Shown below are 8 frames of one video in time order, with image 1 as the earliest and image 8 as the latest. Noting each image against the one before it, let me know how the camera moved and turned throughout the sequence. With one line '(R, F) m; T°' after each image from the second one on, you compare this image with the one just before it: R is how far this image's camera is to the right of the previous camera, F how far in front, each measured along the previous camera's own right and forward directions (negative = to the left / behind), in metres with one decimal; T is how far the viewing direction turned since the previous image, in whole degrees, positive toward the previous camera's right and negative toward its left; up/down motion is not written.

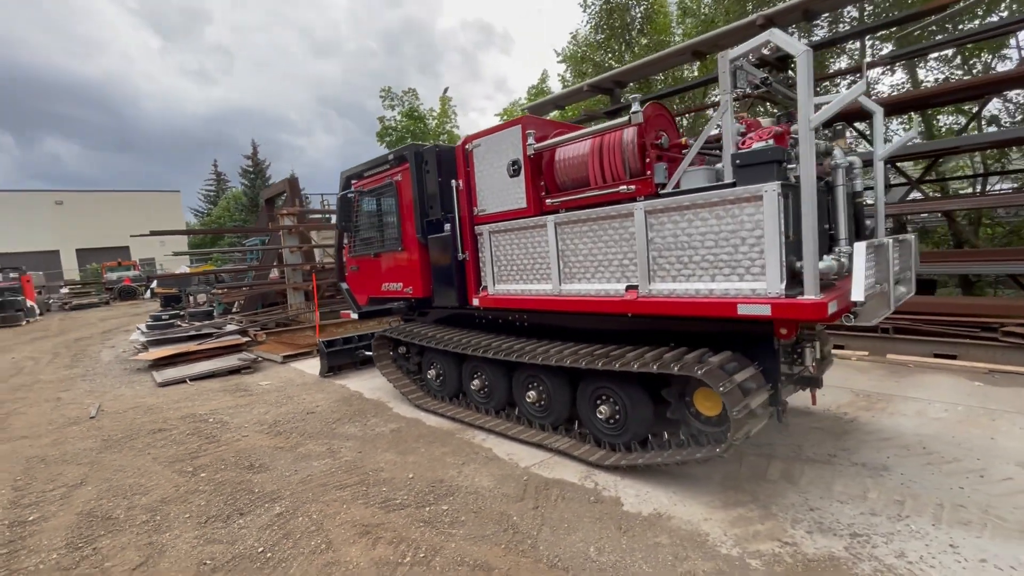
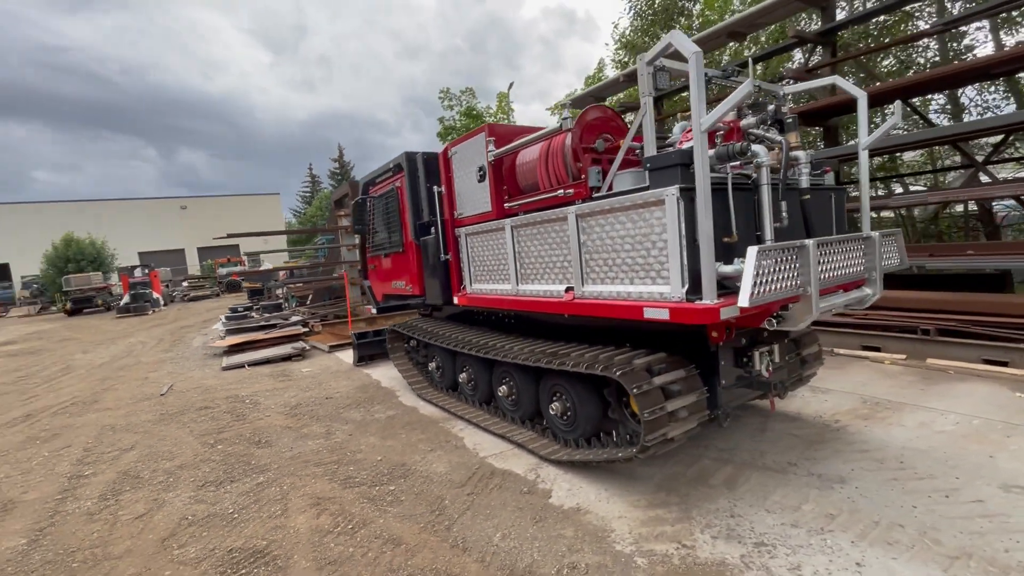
(+1.0, -0.1) m; -10°
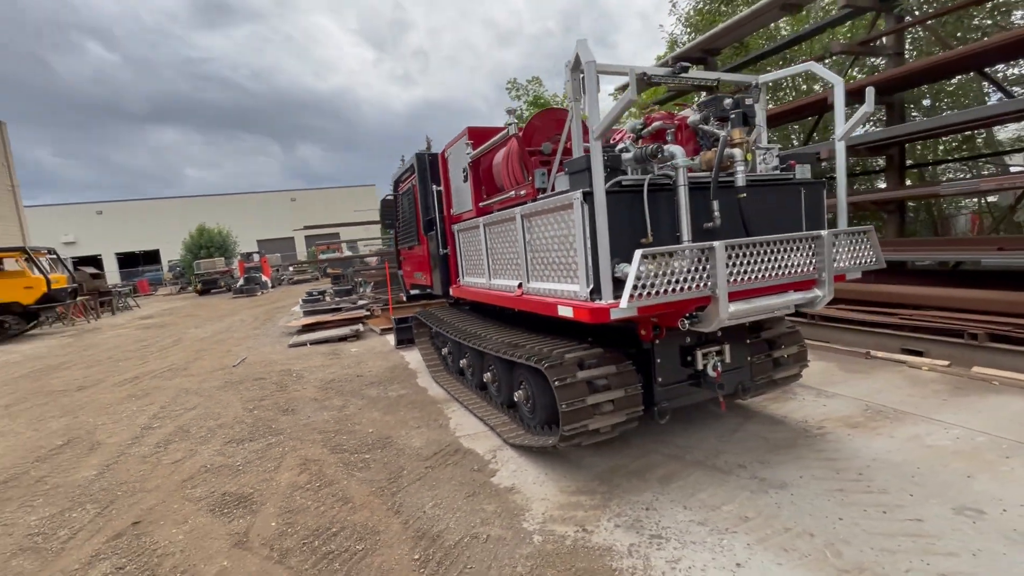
(+1.0, -0.2) m; -11°
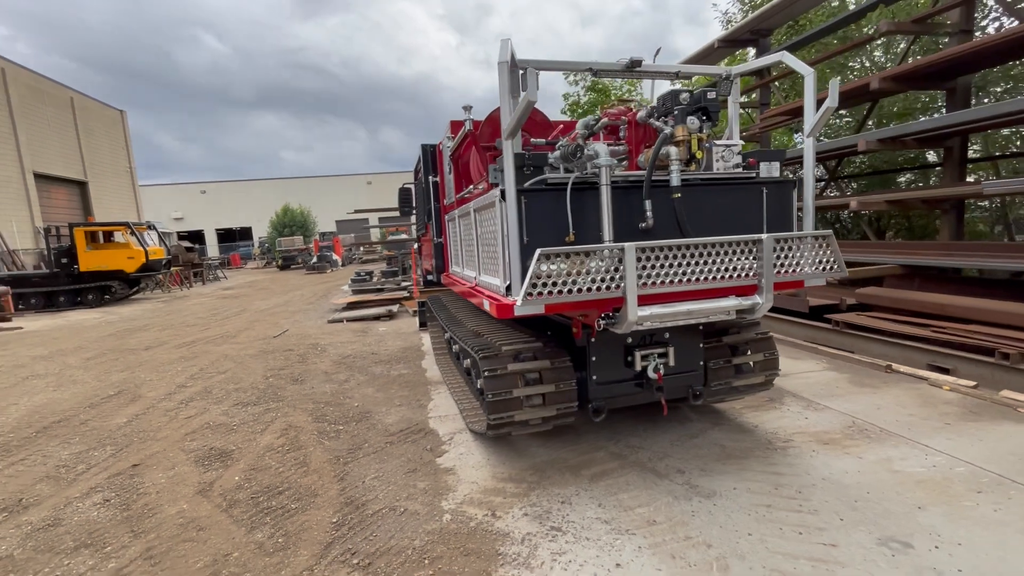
(+0.9, 0.0) m; -8°
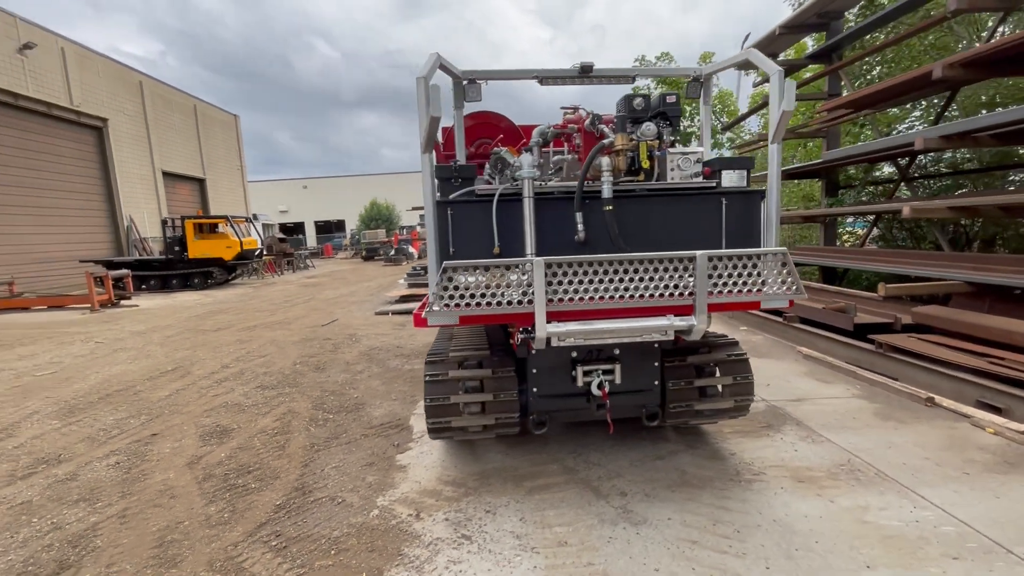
(+0.9, +0.1) m; -10°
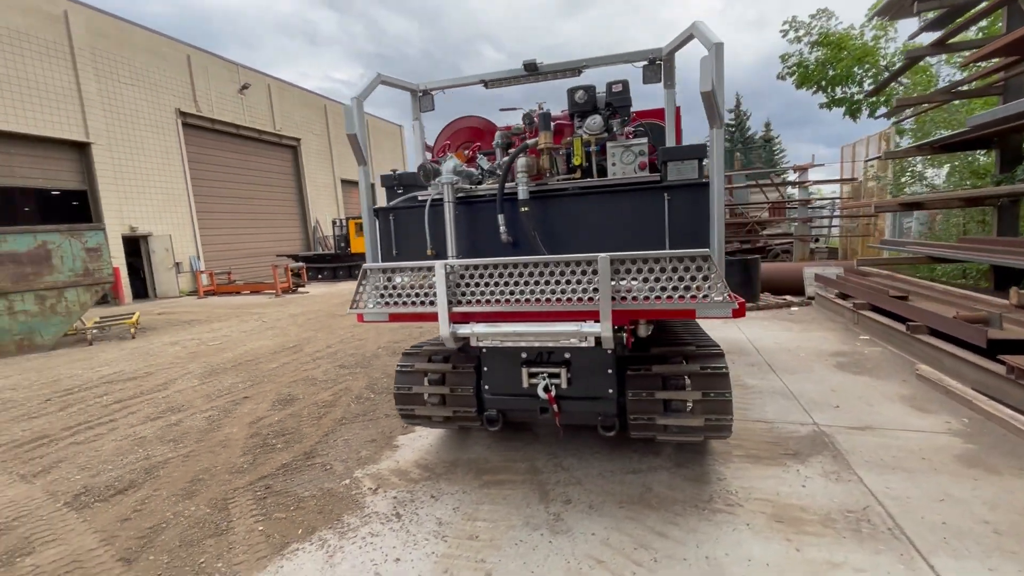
(+1.3, +0.2) m; -19°
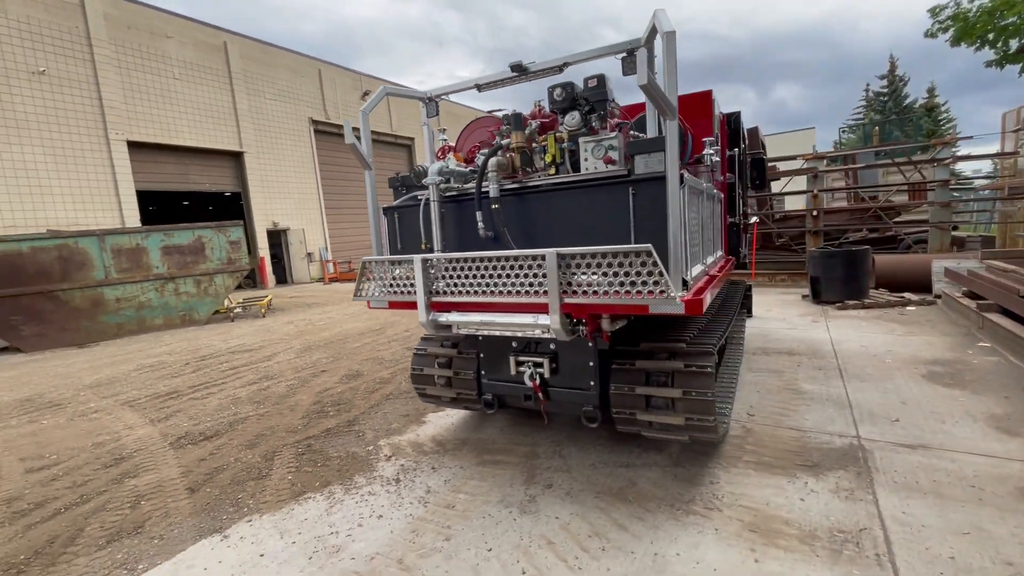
(+0.8, -0.1) m; -14°
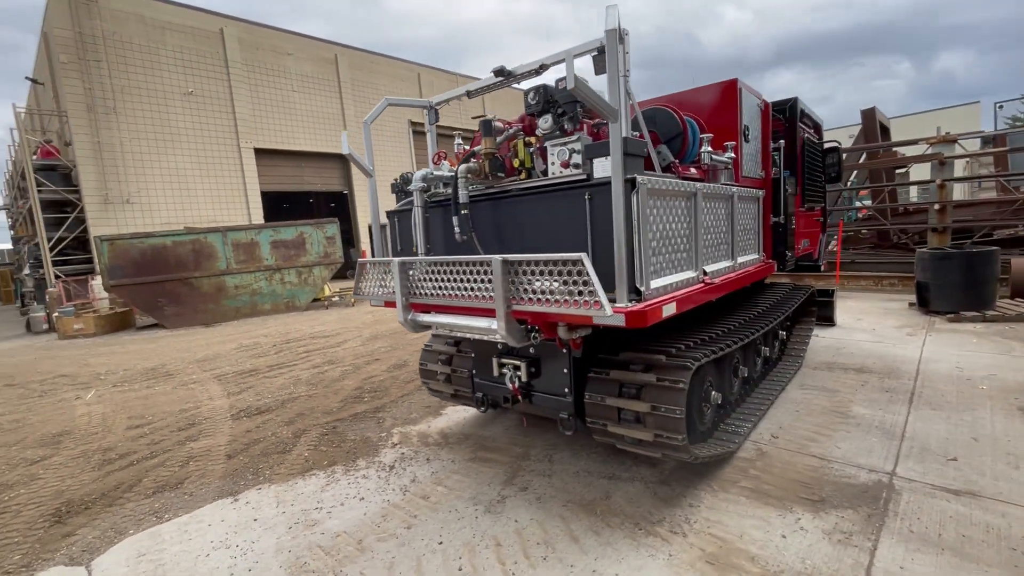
(+0.8, +0.1) m; -12°
